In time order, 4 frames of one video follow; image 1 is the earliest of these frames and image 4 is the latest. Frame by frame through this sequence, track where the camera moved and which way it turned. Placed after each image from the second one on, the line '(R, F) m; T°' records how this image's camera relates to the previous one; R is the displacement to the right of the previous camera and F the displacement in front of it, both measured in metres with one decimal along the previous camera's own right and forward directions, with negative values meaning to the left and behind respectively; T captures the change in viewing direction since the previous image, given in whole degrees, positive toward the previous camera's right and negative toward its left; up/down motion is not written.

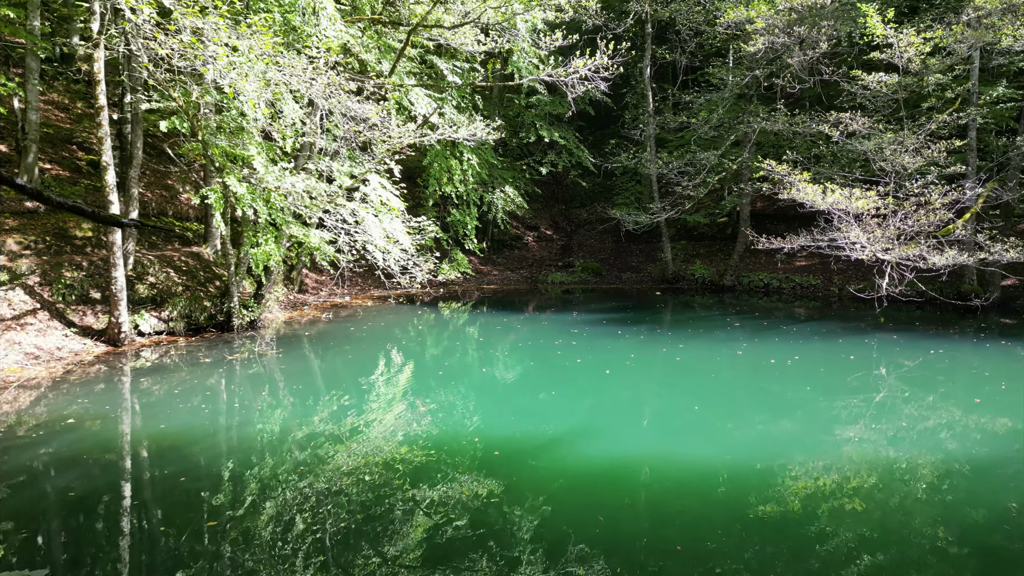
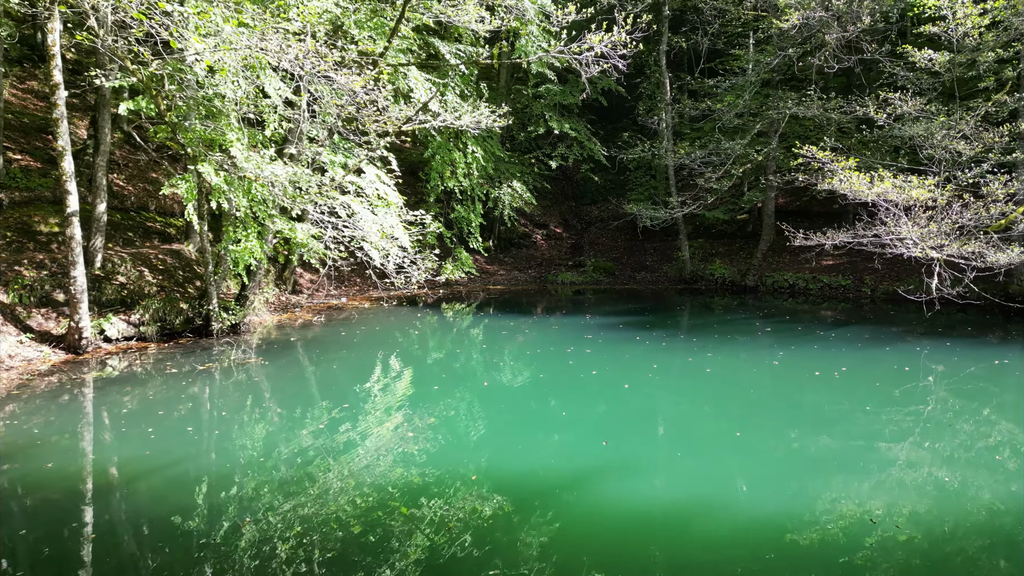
(0.0, +1.0) m; -1°
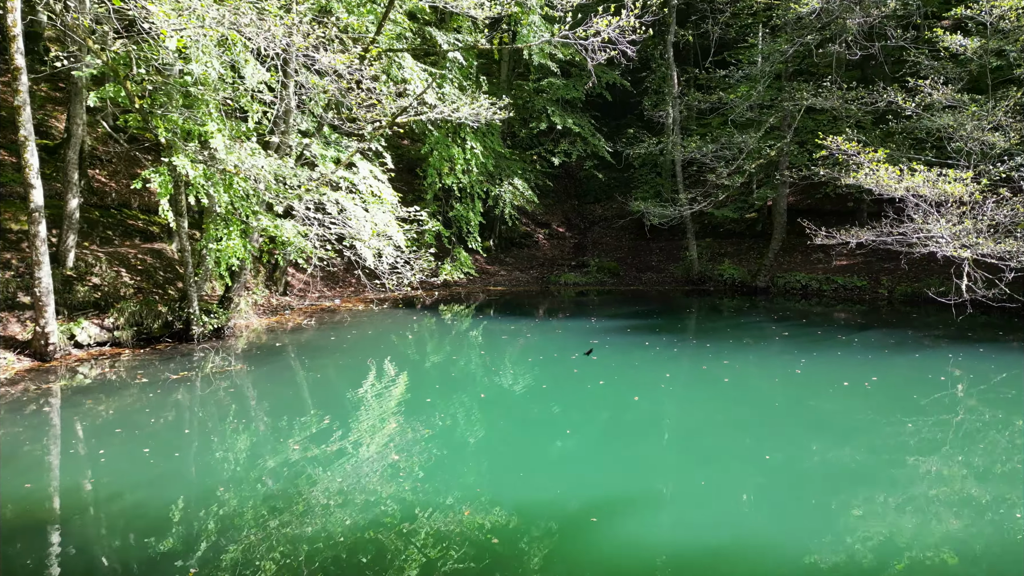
(0.0, +0.6) m; 0°
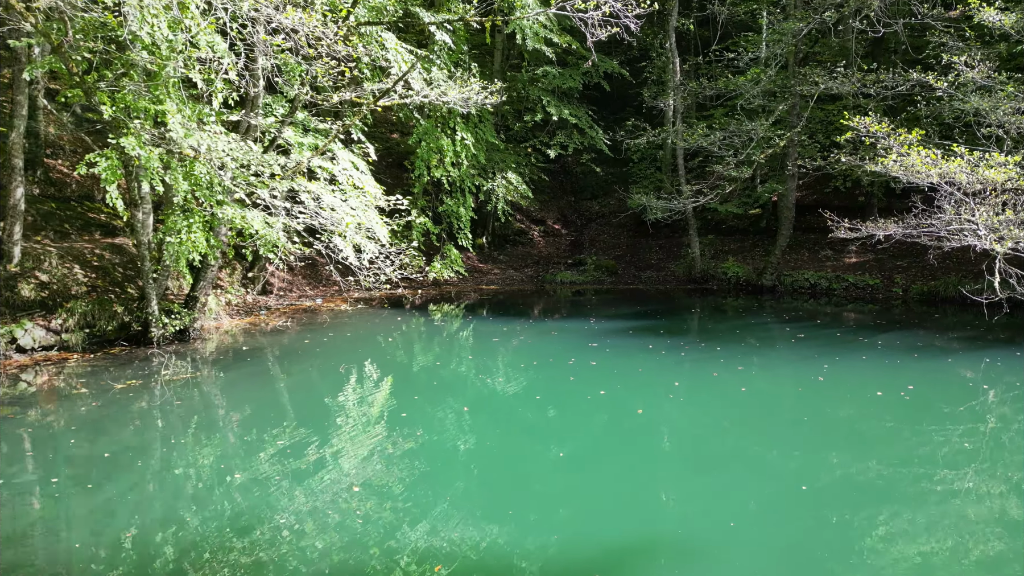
(0.0, +0.8) m; 0°
